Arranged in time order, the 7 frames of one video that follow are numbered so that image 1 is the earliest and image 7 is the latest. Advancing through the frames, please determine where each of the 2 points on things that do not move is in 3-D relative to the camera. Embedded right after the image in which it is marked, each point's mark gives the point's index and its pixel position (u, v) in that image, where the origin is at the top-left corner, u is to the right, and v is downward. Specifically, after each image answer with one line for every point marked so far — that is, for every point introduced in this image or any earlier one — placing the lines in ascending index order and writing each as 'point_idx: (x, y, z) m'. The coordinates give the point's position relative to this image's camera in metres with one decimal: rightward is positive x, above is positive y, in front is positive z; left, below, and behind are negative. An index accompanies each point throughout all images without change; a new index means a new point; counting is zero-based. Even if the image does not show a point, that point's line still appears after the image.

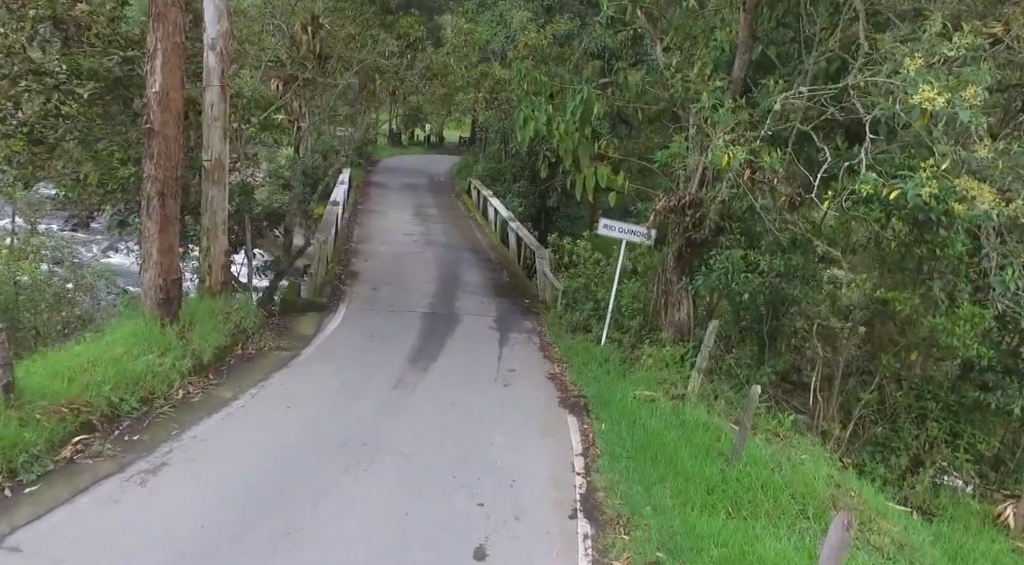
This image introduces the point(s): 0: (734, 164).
0: (+1.9, +1.0, +6.3) m
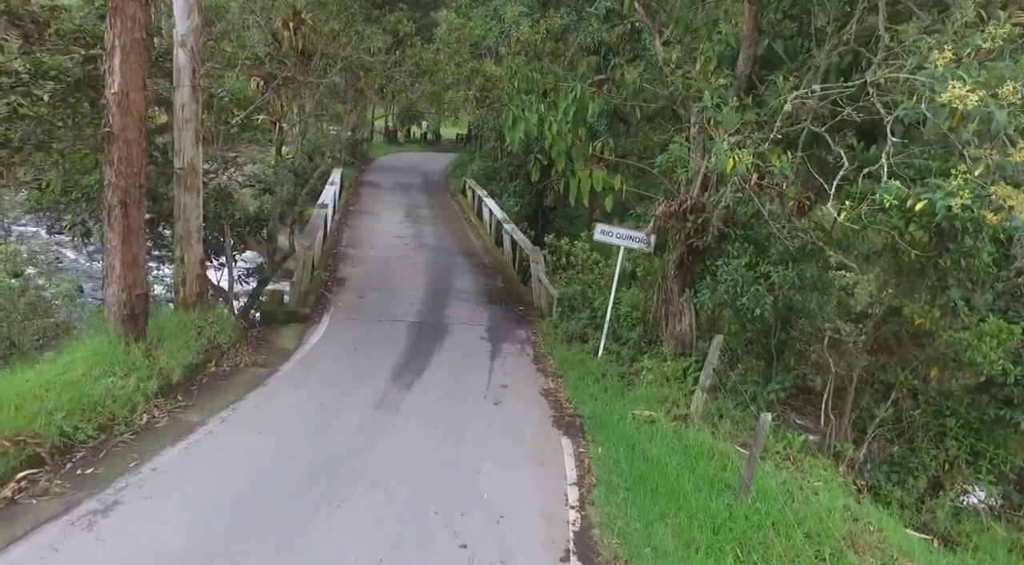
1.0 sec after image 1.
0: (+1.8, +0.9, +5.8) m
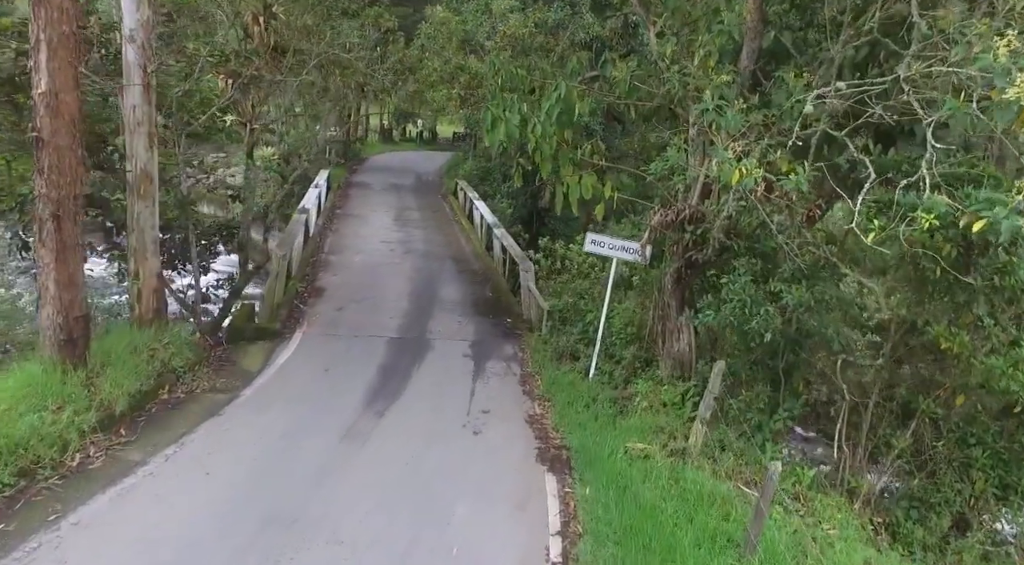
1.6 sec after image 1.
0: (+1.6, +0.7, +5.0) m
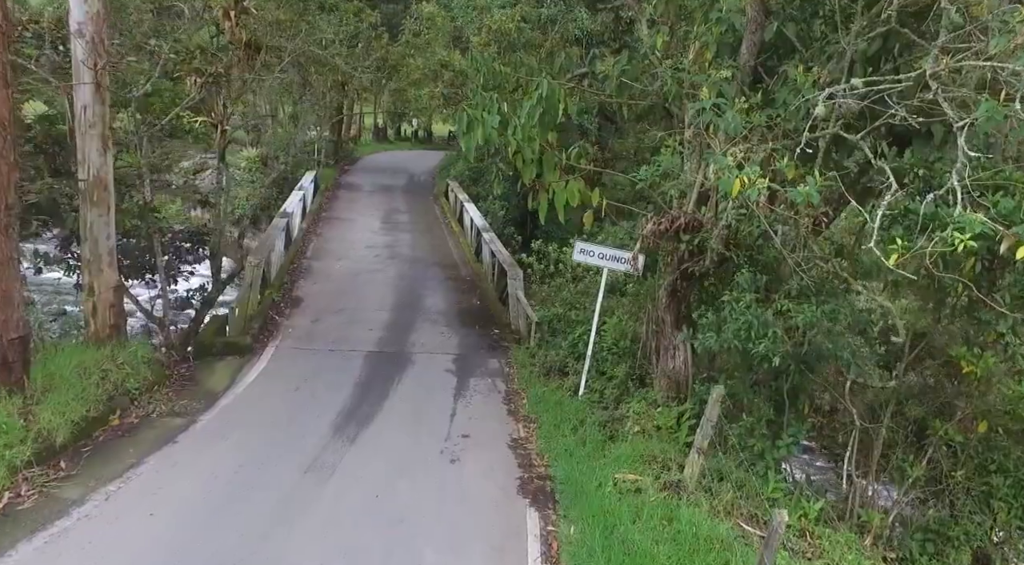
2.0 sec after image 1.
0: (+1.5, +0.5, +4.5) m
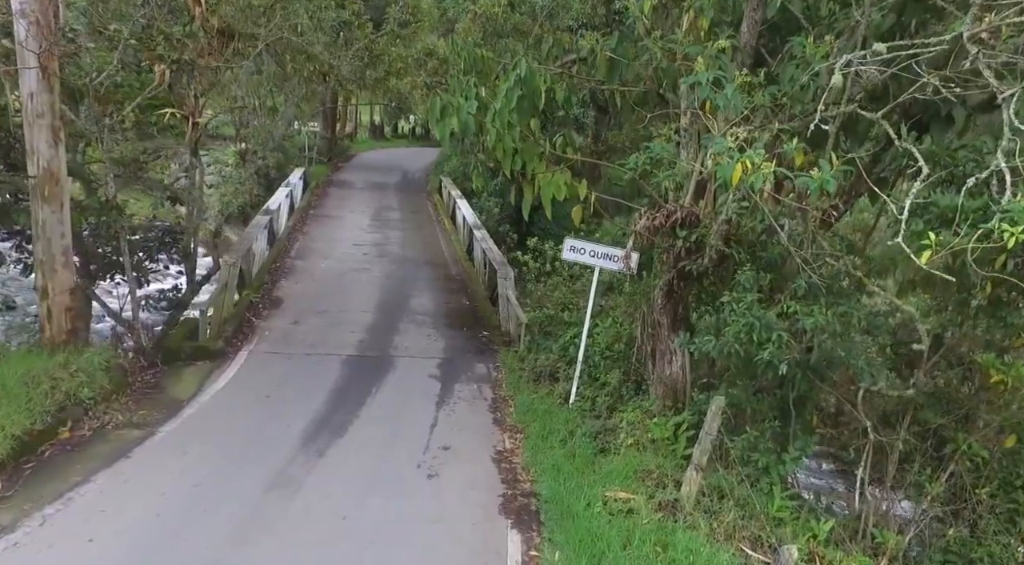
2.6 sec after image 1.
0: (+1.3, +0.5, +3.9) m
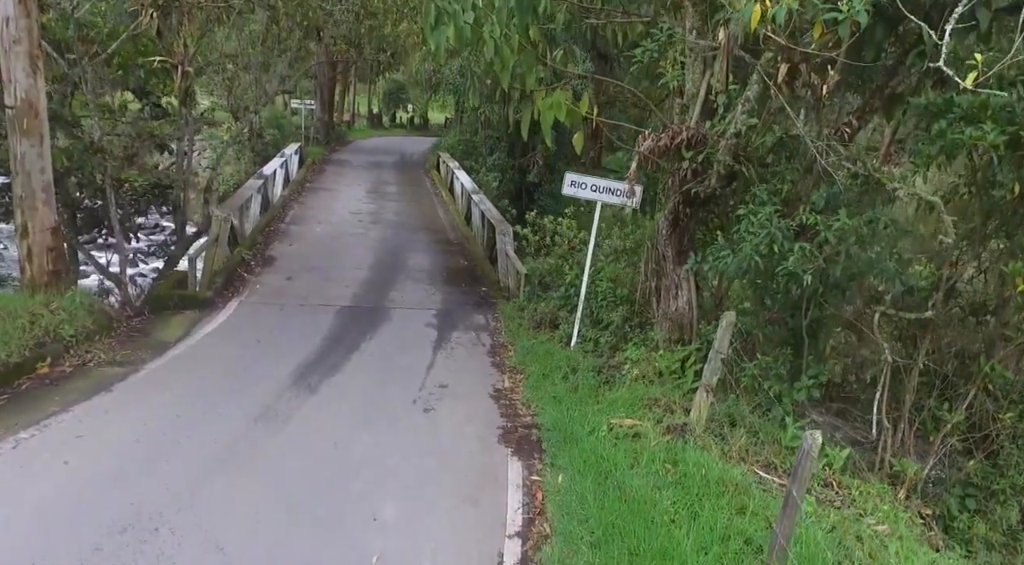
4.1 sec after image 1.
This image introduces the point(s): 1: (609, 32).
0: (+1.3, +1.2, +3.6) m
1: (+1.0, +2.5, +7.1) m
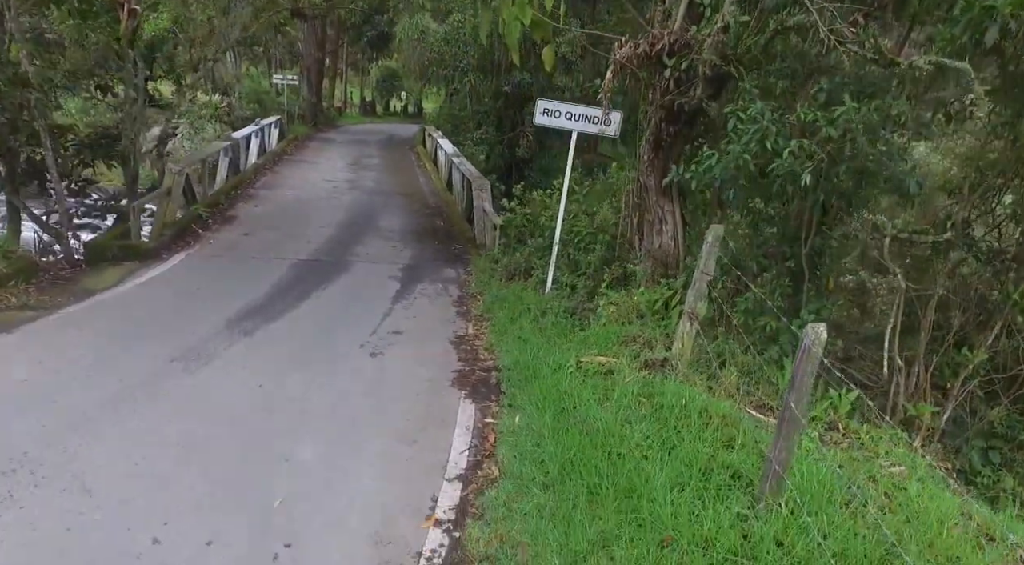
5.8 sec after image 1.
0: (+1.0, +1.7, +2.9) m
1: (+0.6, +3.1, +6.4) m
